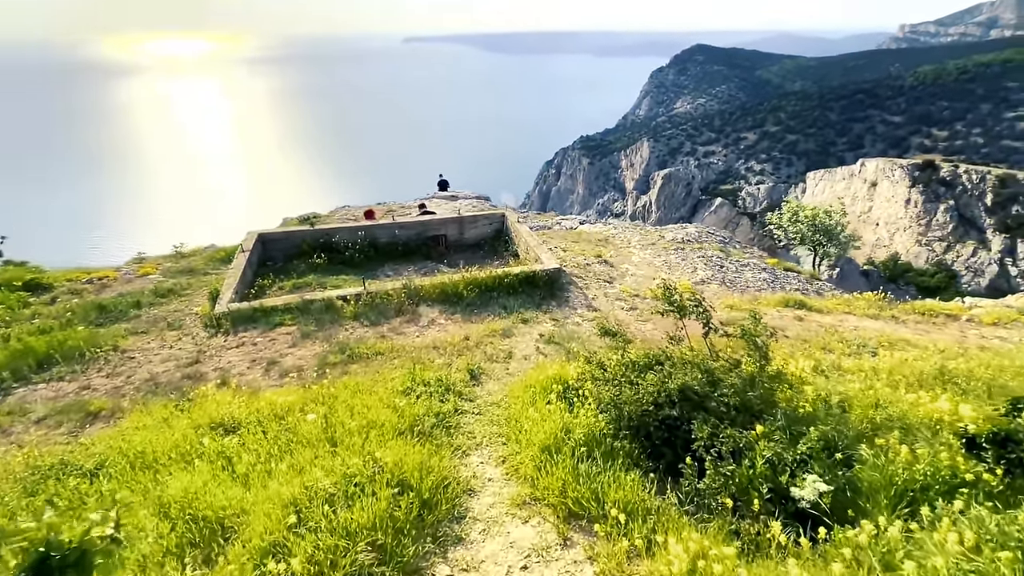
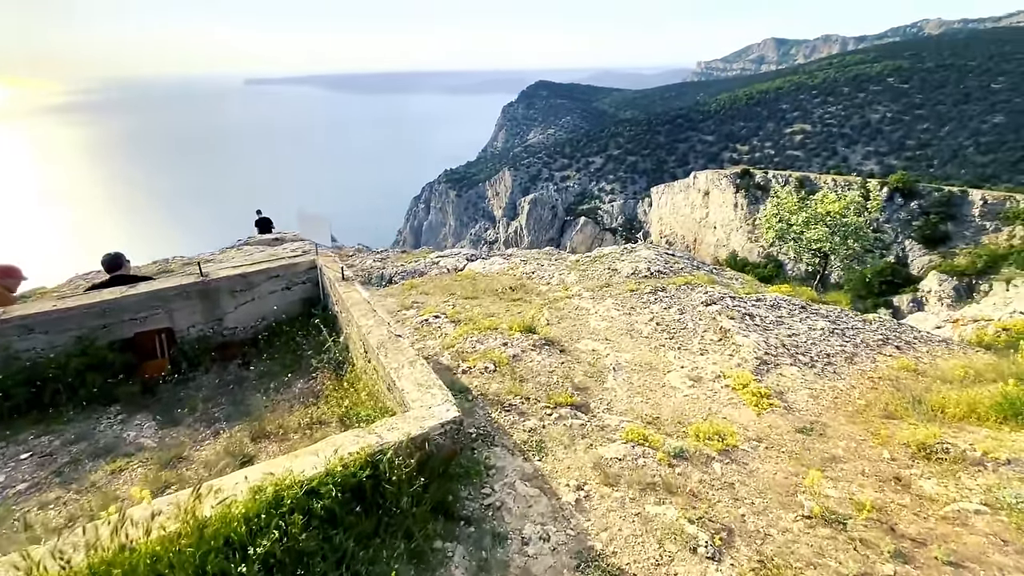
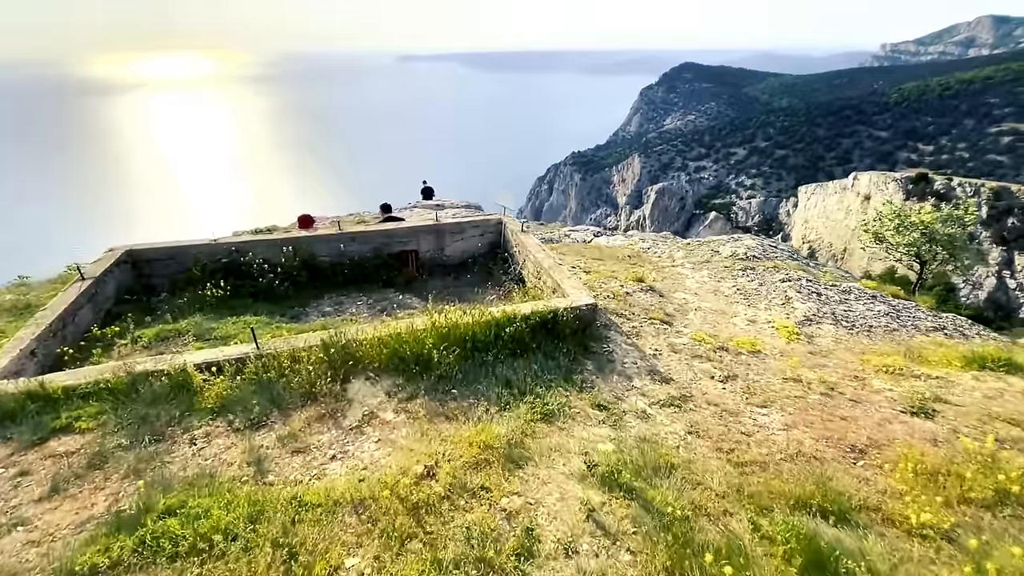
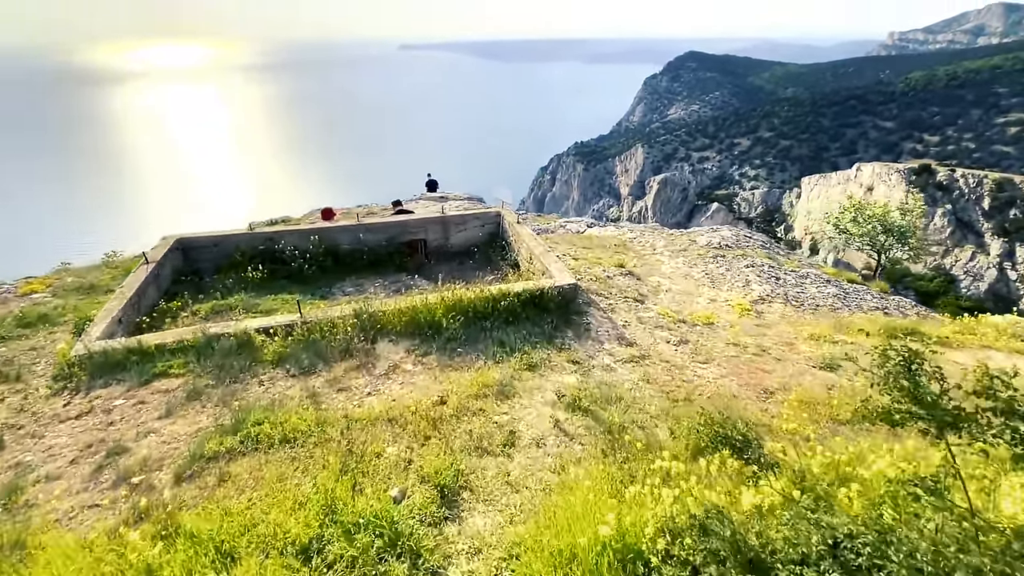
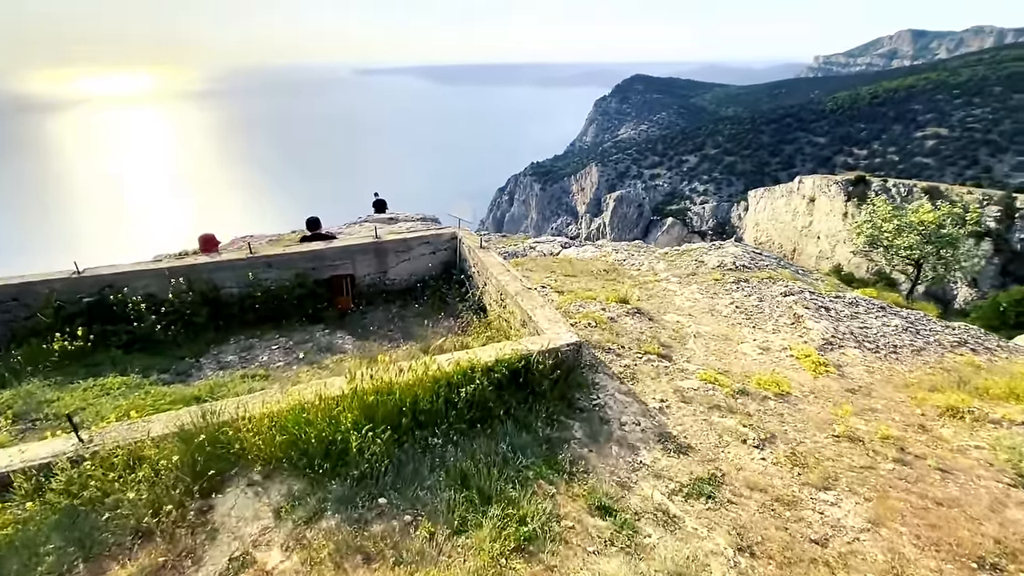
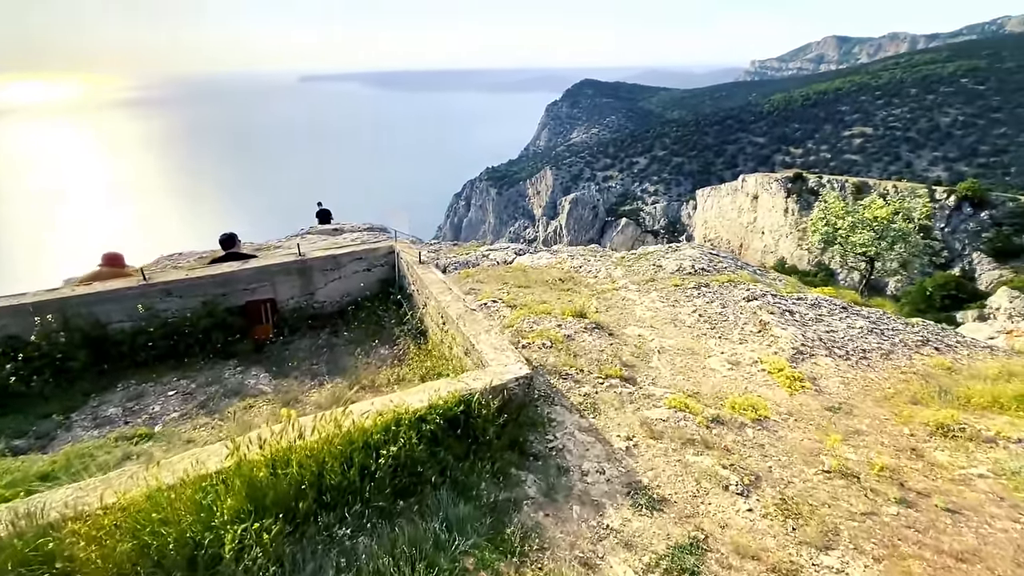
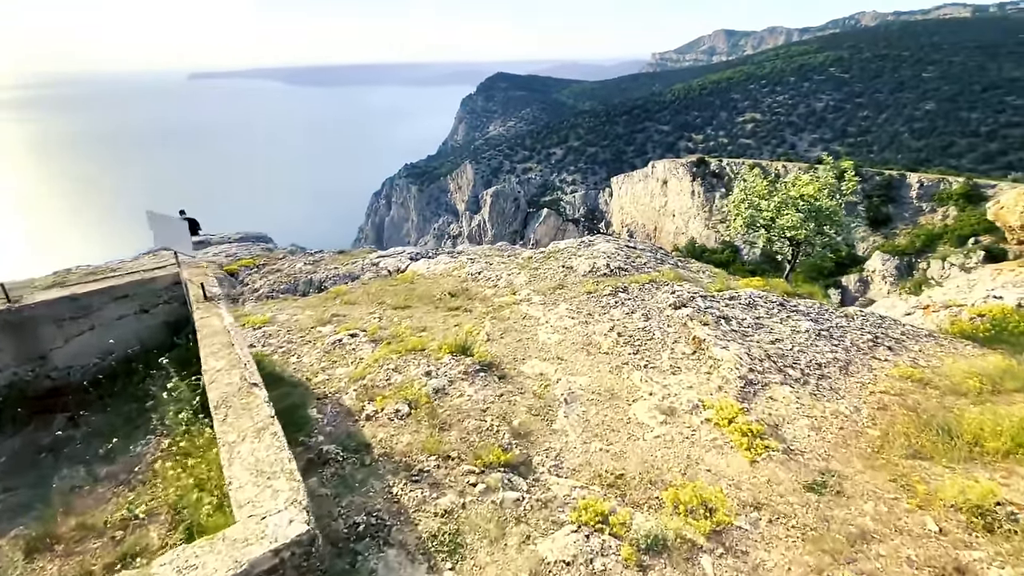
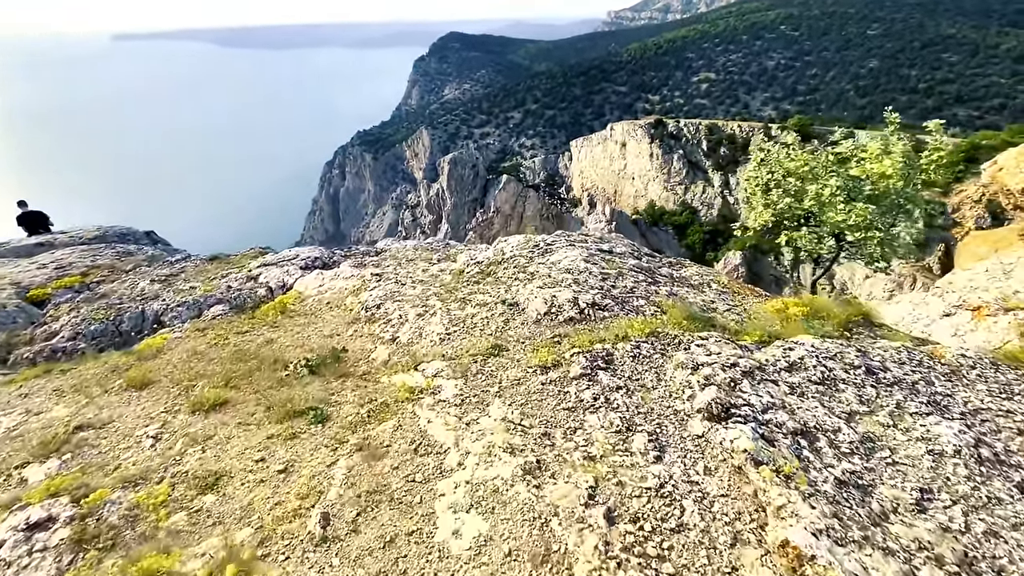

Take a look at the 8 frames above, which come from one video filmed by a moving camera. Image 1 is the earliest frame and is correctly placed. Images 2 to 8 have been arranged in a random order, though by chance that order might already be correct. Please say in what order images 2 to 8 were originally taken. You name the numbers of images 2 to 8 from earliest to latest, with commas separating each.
4, 3, 5, 6, 2, 7, 8
